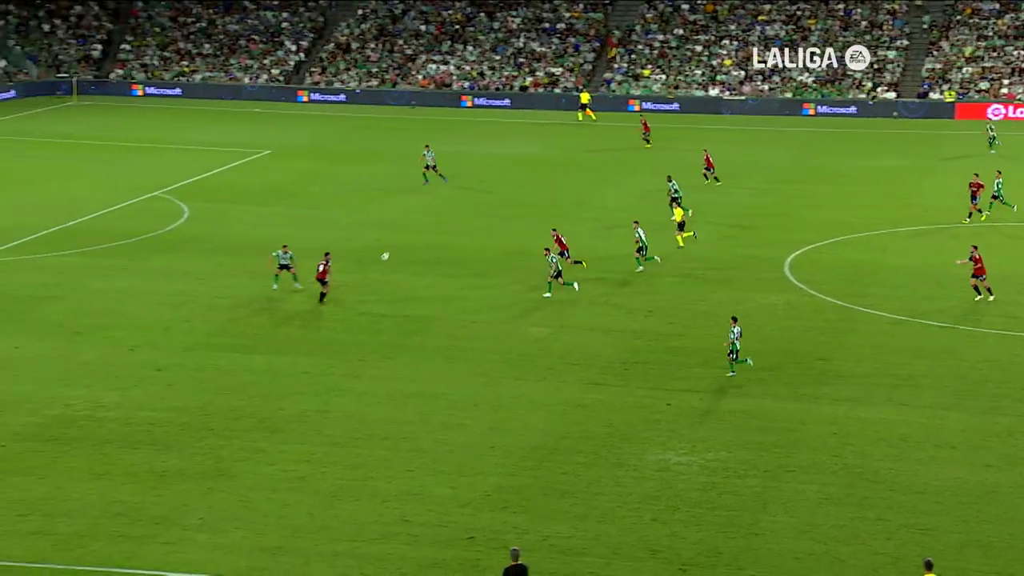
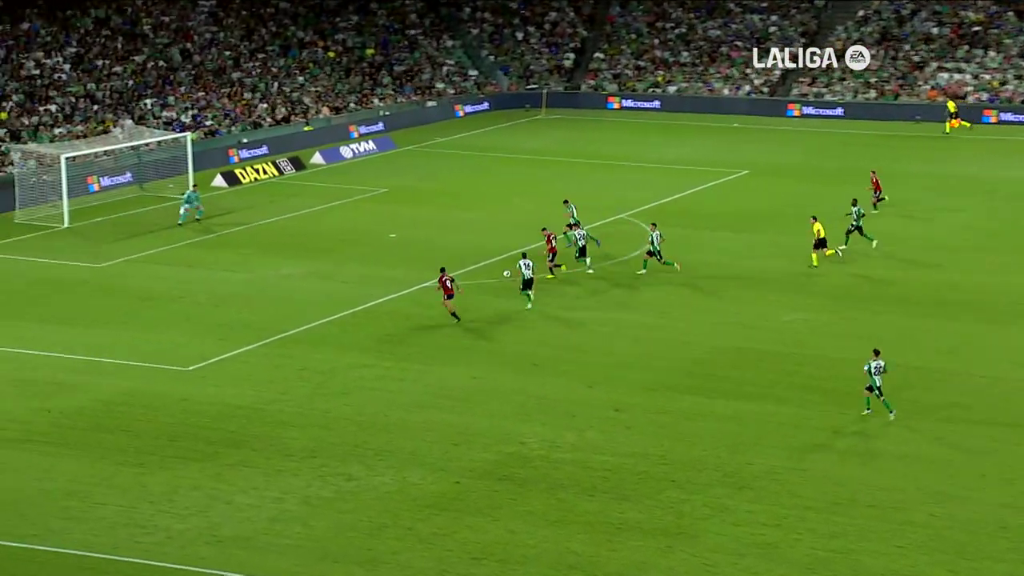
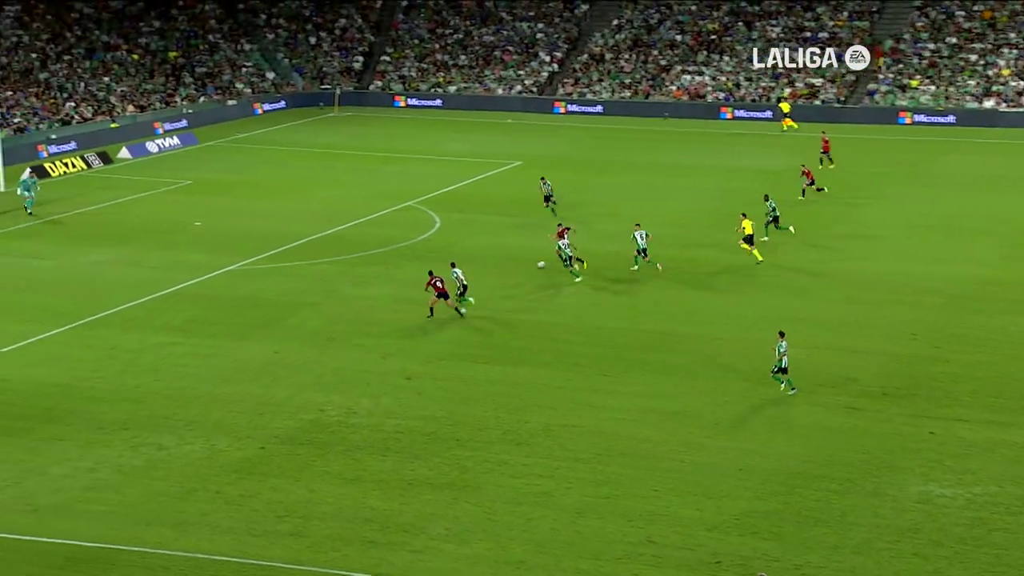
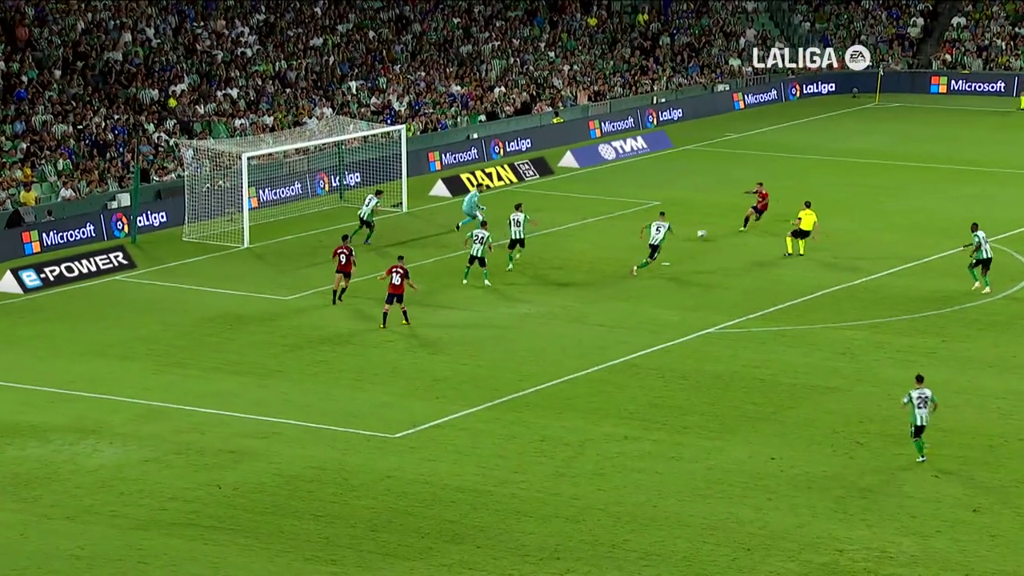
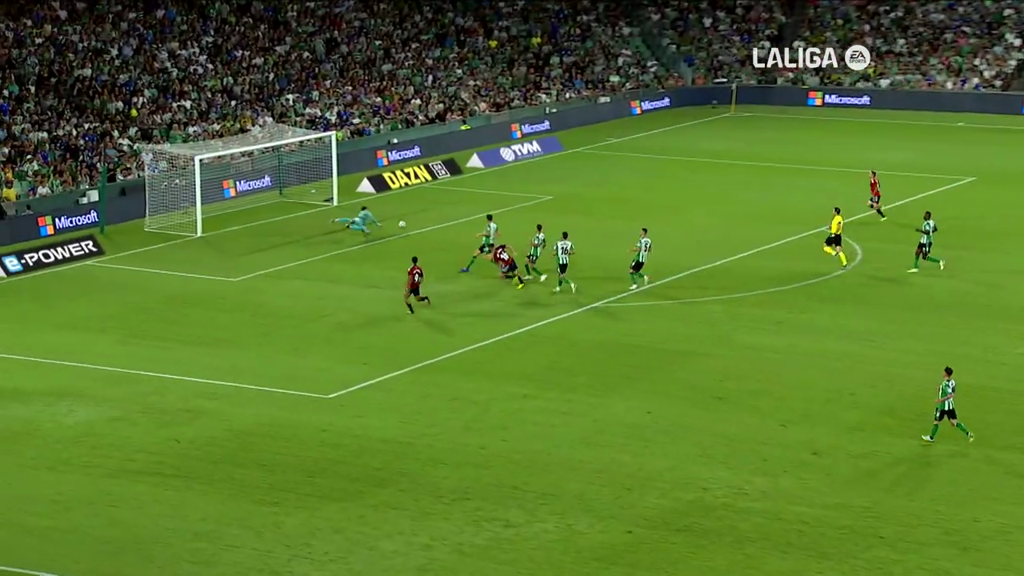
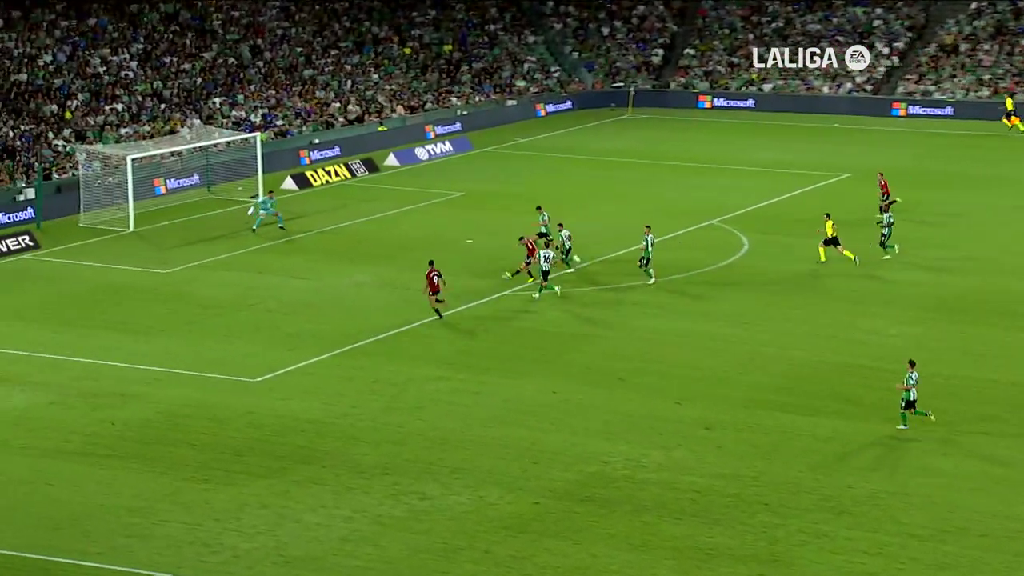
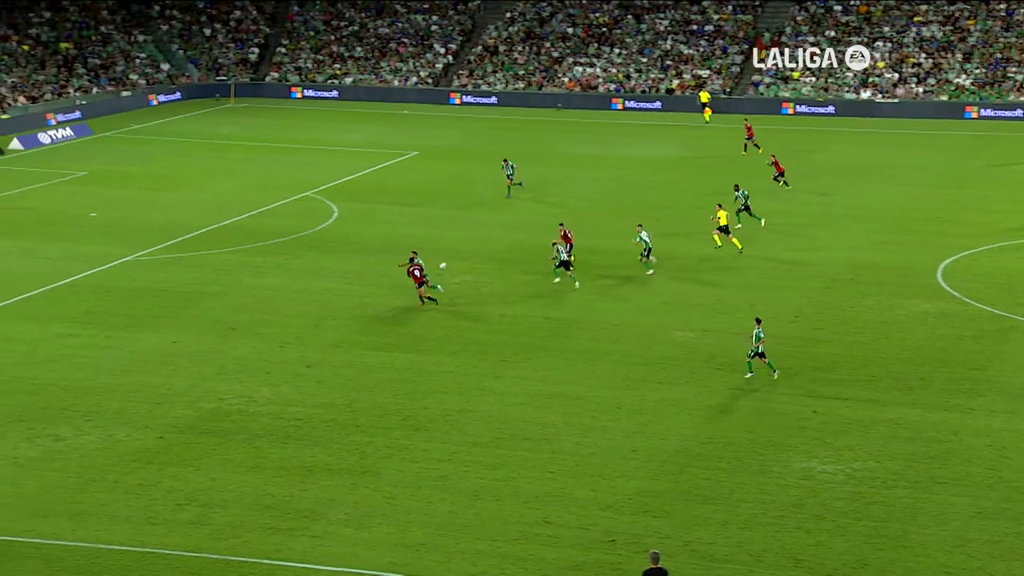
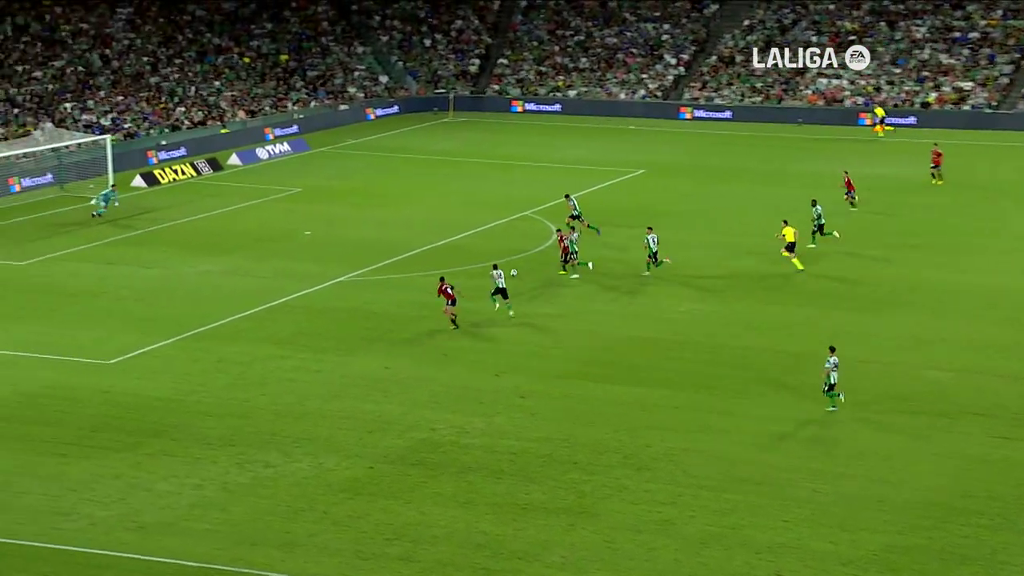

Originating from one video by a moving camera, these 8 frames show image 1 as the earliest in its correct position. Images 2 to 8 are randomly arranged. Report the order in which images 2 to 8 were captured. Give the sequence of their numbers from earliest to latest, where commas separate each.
7, 3, 8, 2, 6, 5, 4
